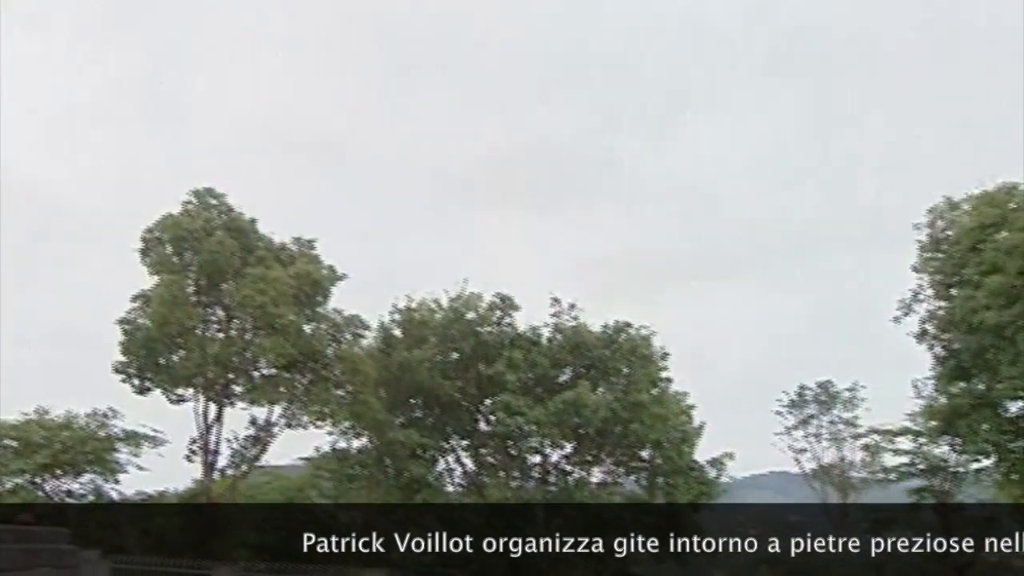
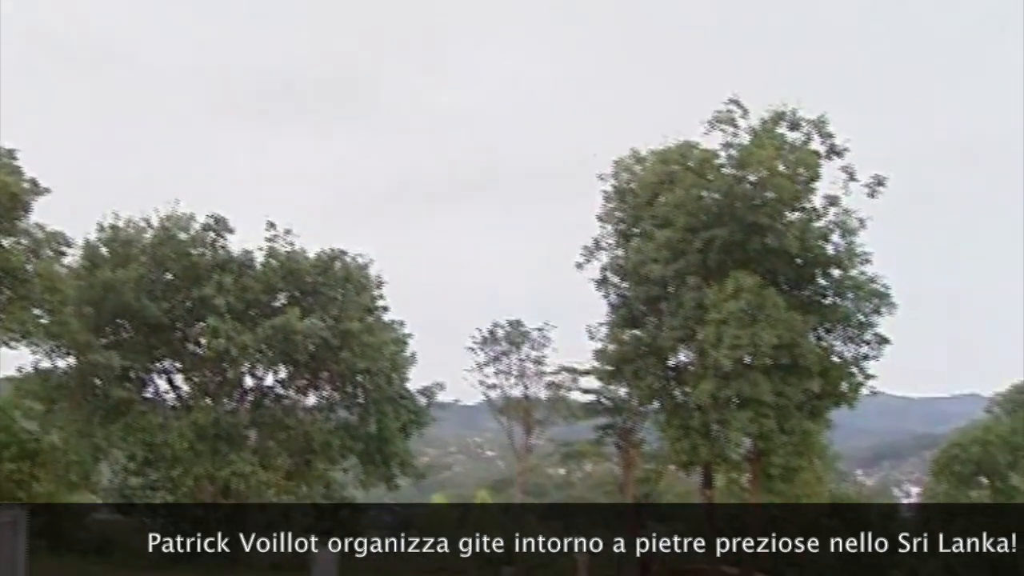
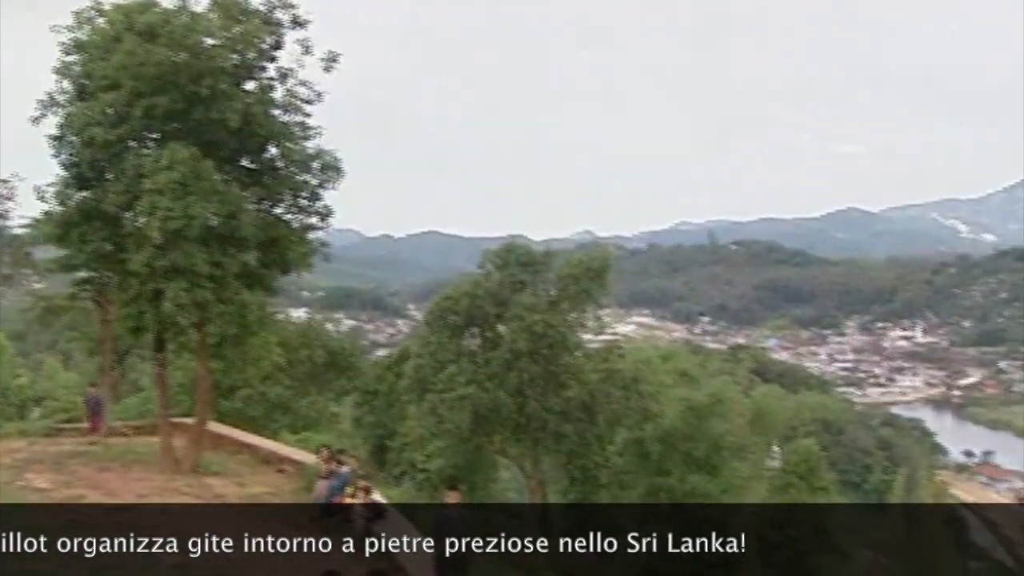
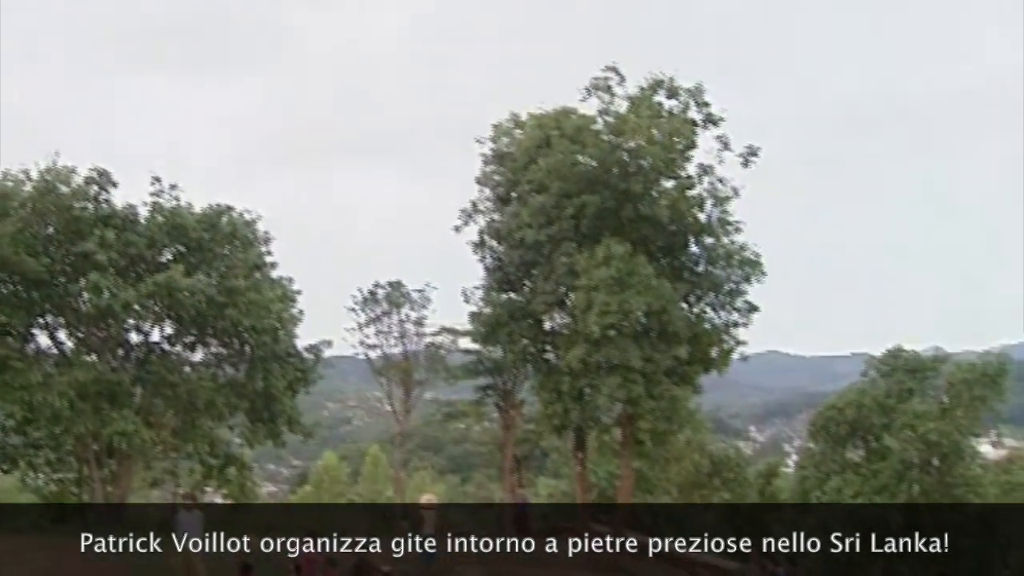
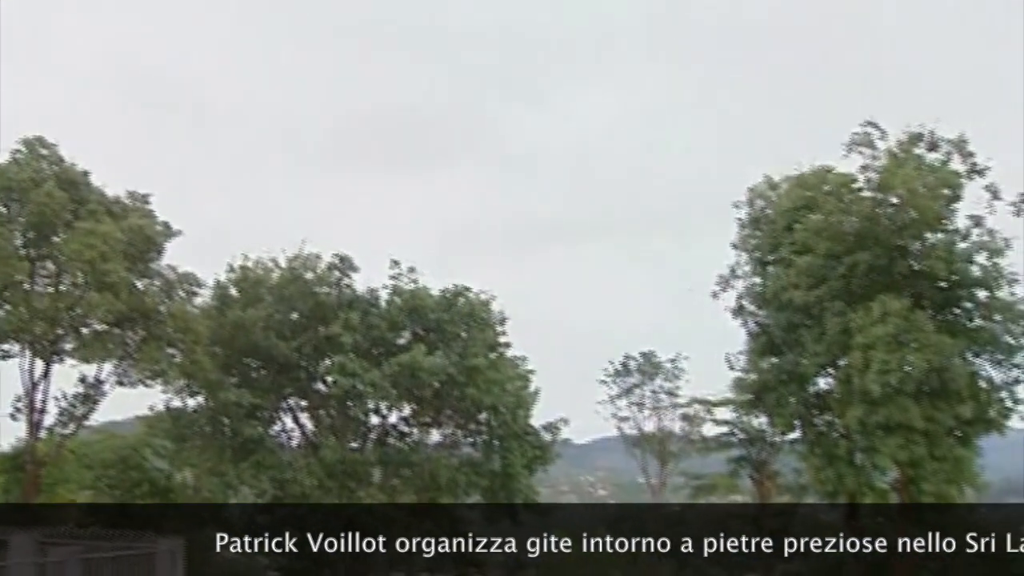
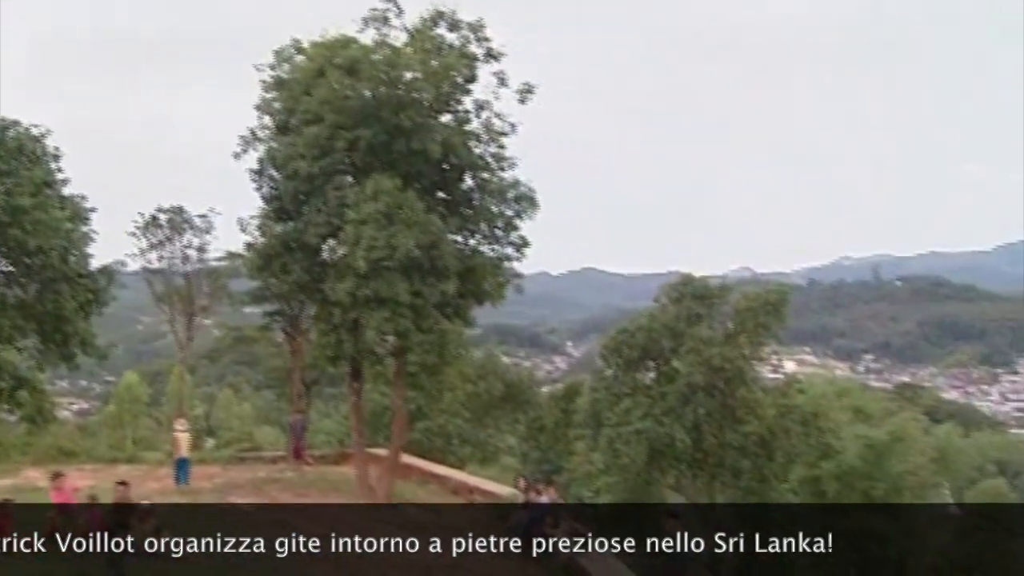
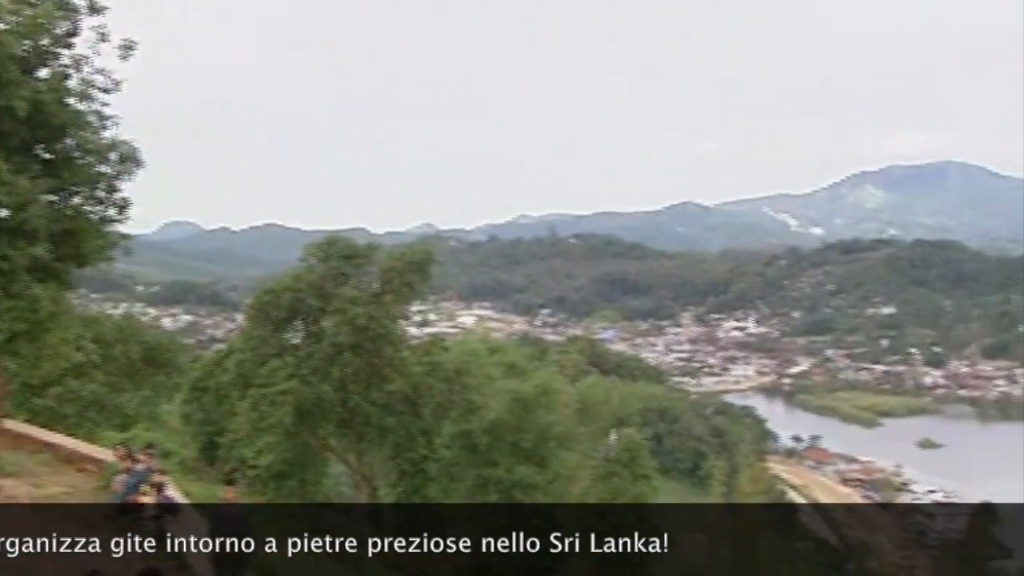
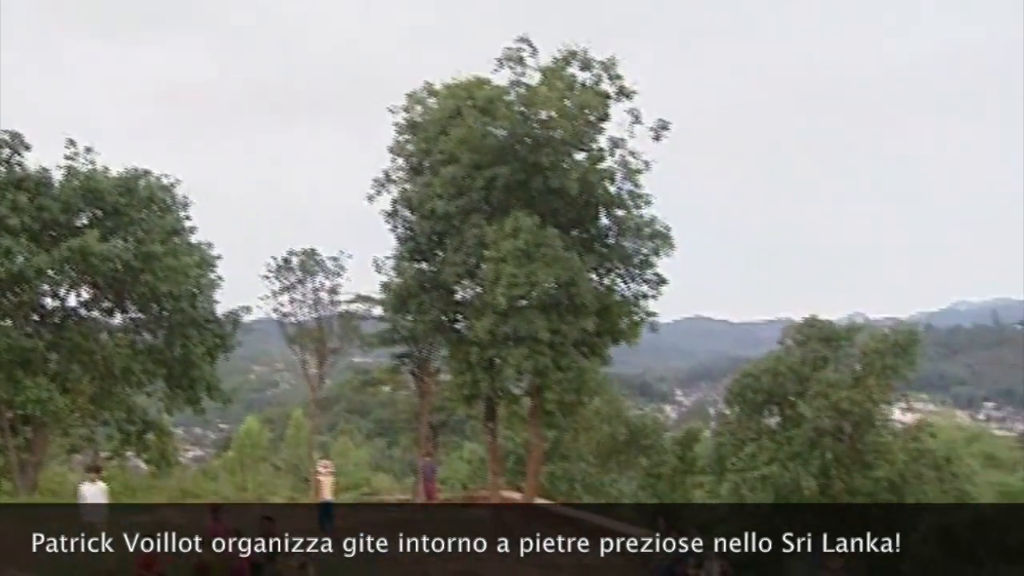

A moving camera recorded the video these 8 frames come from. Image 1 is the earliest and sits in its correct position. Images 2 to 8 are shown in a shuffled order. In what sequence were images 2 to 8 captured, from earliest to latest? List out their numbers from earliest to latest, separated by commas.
5, 2, 4, 8, 6, 3, 7
